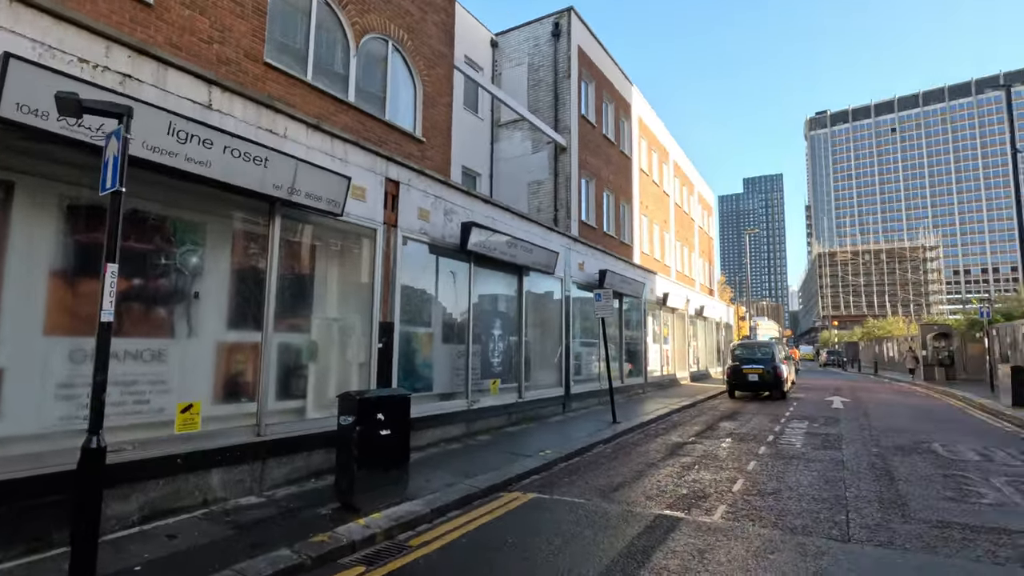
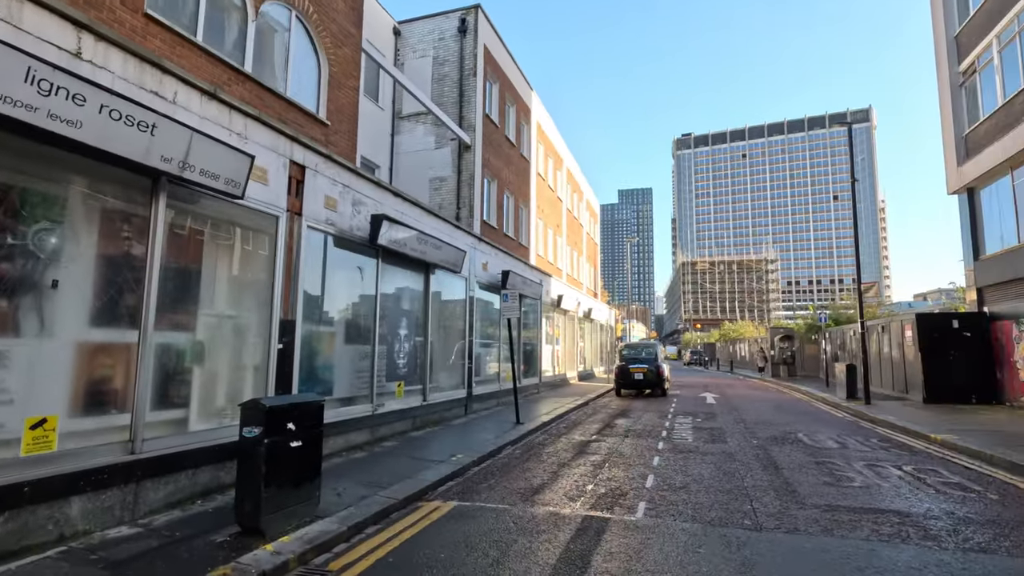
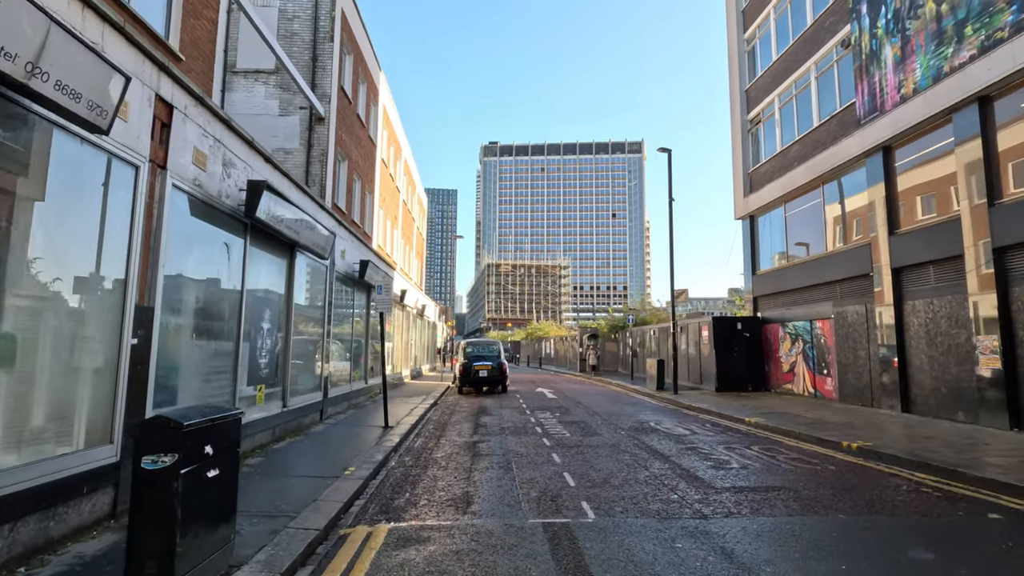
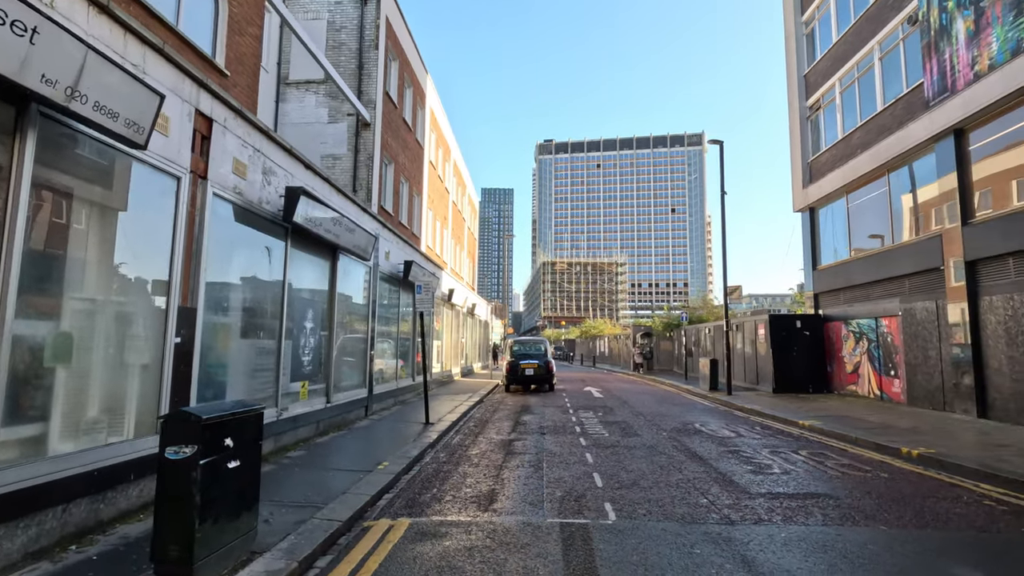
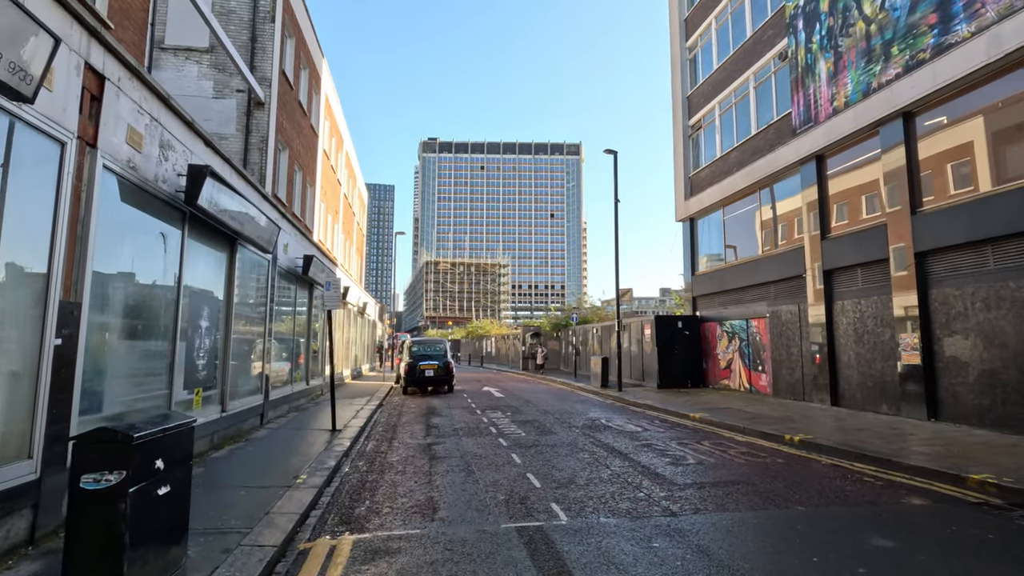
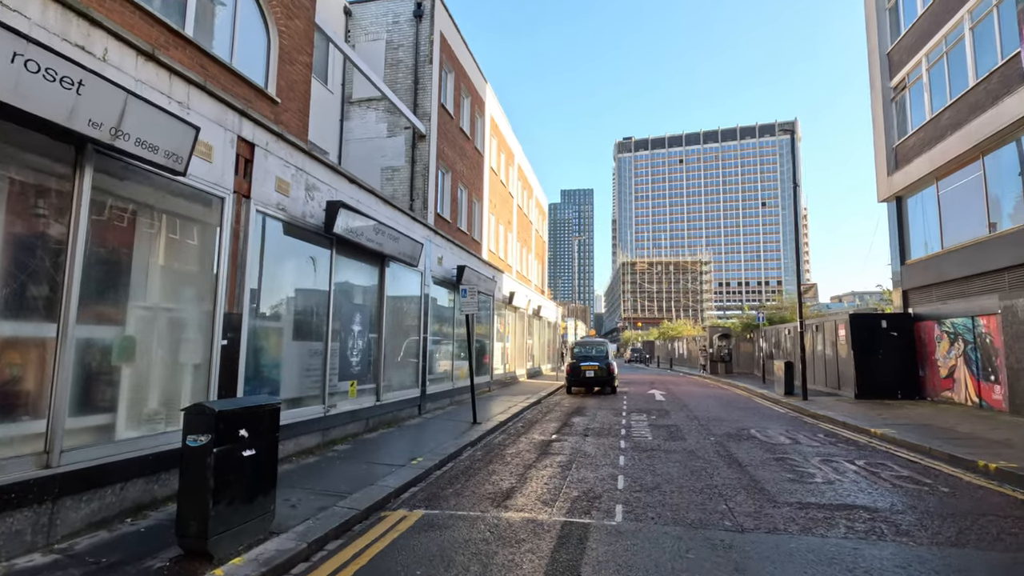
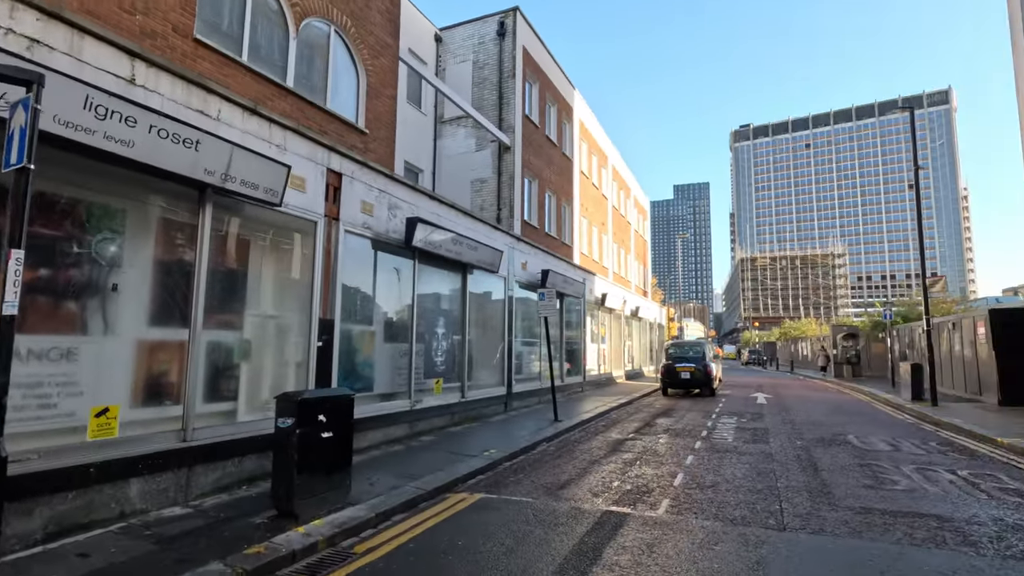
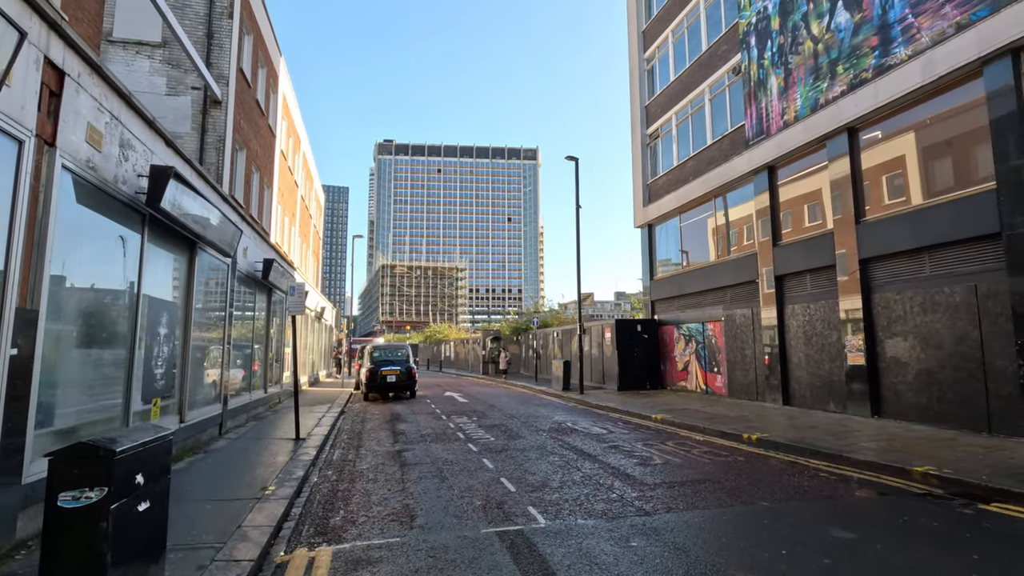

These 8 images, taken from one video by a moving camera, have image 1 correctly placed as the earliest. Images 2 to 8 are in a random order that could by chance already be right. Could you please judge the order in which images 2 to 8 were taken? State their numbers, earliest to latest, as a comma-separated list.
7, 2, 6, 4, 3, 5, 8
